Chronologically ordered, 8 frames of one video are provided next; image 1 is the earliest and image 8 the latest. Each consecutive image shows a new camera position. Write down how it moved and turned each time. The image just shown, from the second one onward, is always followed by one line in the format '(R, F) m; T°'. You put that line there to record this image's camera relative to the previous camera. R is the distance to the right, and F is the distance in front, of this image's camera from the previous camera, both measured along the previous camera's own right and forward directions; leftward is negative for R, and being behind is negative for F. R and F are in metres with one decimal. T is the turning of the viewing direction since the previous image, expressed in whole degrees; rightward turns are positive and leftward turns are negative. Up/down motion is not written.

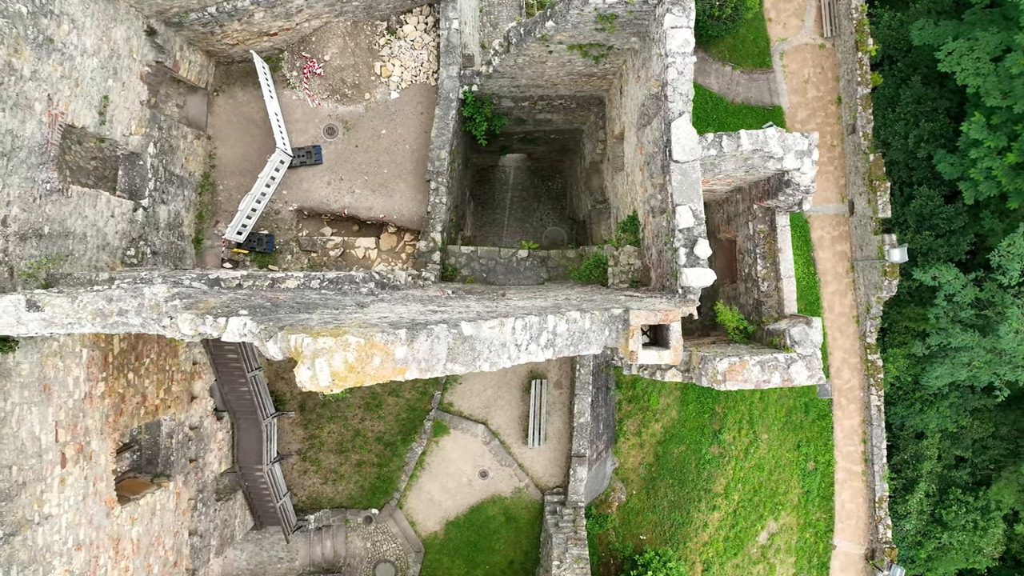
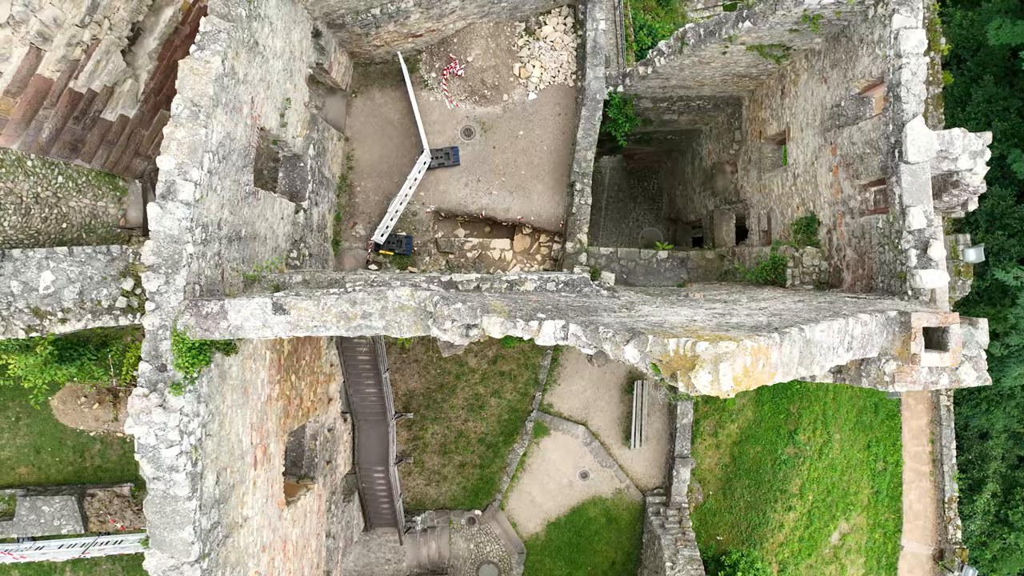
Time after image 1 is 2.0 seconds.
(-1.4, 0.0) m; 0°
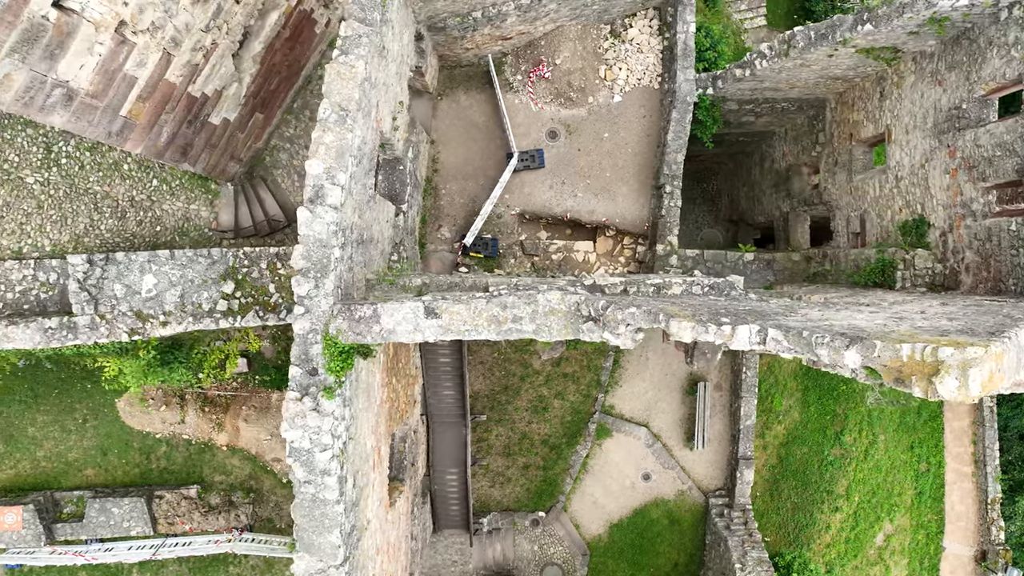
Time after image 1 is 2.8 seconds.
(-0.8, 0.0) m; 0°
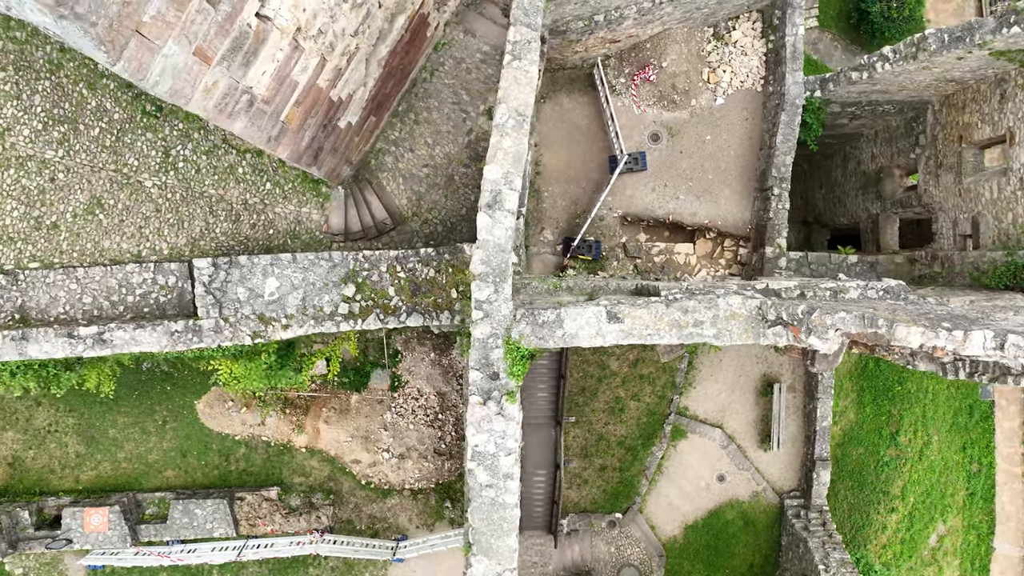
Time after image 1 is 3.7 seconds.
(-1.0, 0.0) m; 0°
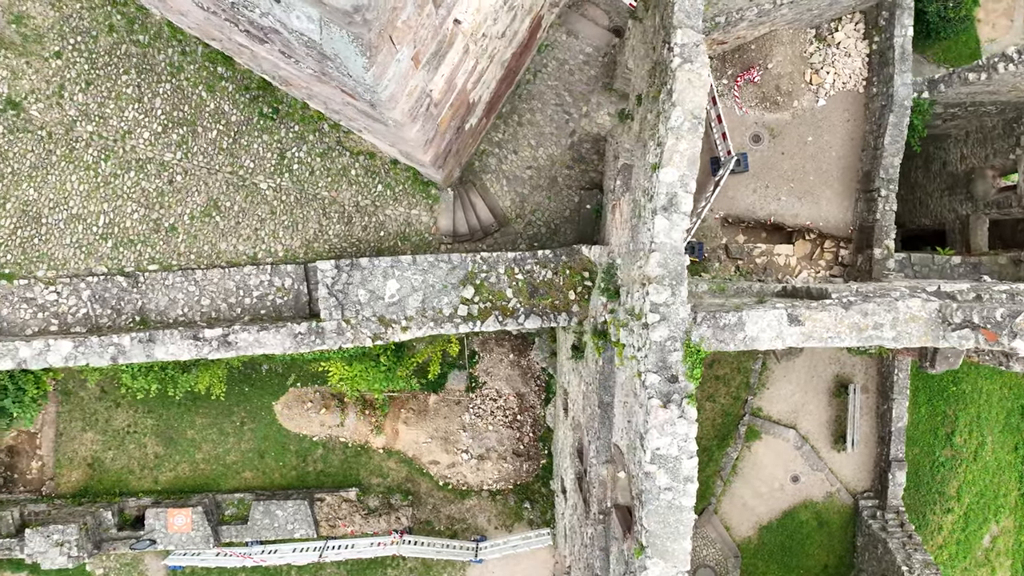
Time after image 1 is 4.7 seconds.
(-1.0, 0.0) m; 0°
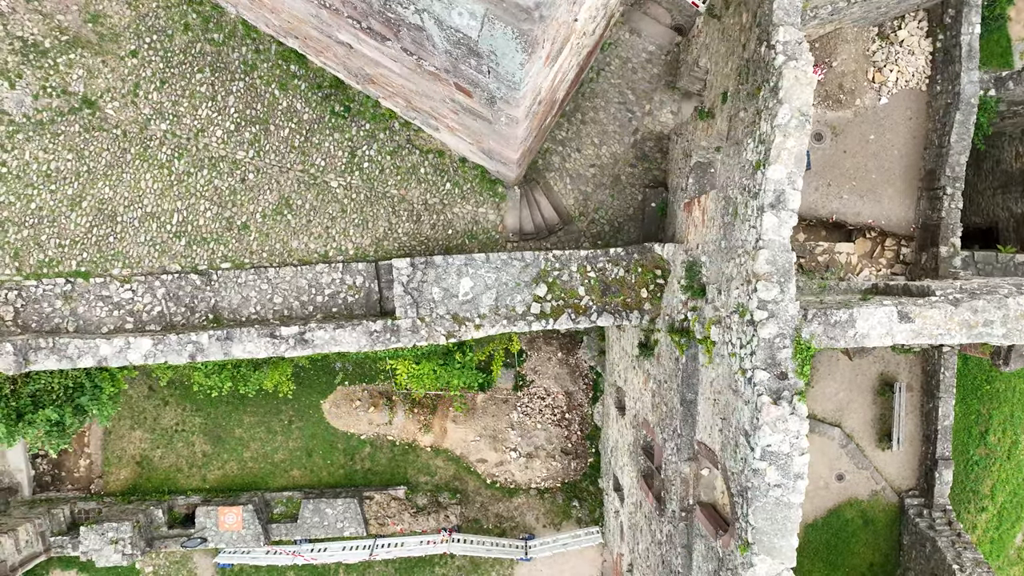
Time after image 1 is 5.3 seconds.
(-0.6, 0.0) m; 0°
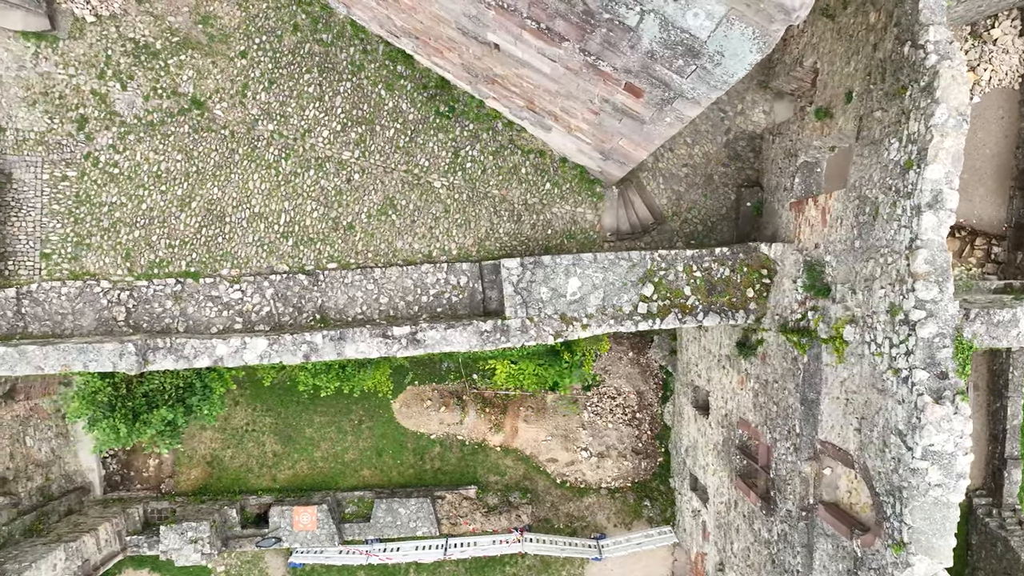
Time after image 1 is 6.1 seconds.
(-0.9, 0.0) m; 0°
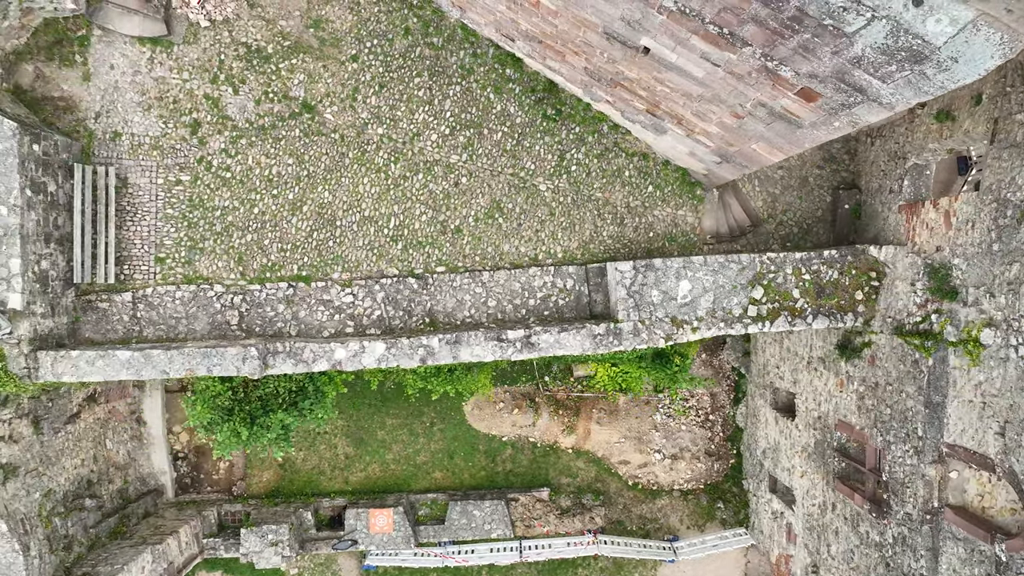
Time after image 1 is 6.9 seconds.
(-0.9, 0.0) m; 0°
